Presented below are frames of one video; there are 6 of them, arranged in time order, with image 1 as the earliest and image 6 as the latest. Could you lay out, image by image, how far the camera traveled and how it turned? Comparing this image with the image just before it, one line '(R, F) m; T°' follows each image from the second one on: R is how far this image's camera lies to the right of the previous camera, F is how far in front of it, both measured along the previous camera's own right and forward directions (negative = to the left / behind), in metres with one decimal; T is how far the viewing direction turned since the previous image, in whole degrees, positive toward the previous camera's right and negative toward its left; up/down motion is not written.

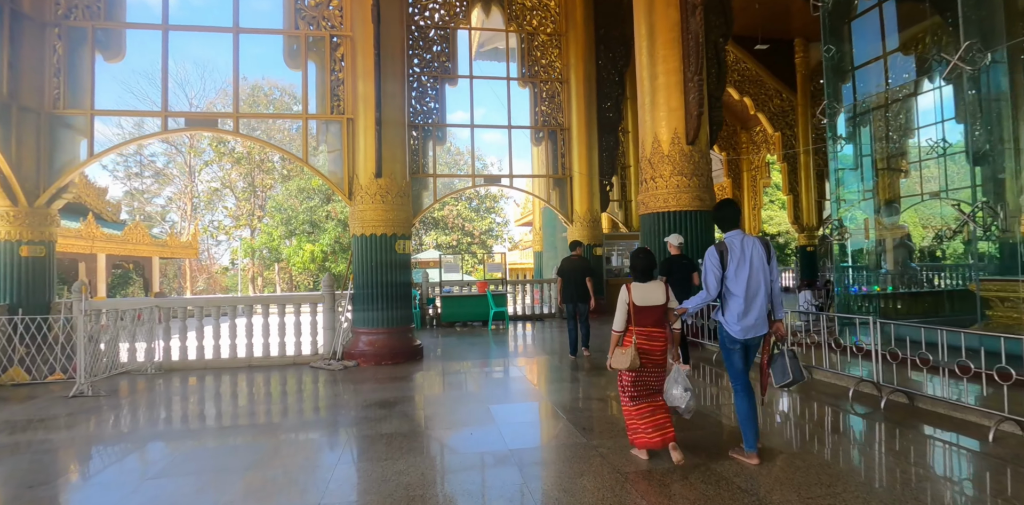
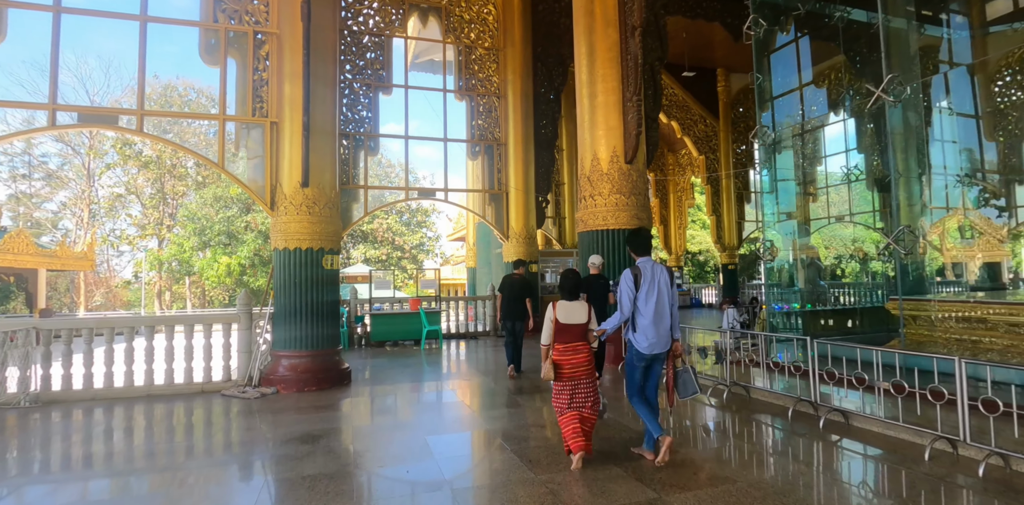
(-0.1, +0.2) m; +8°
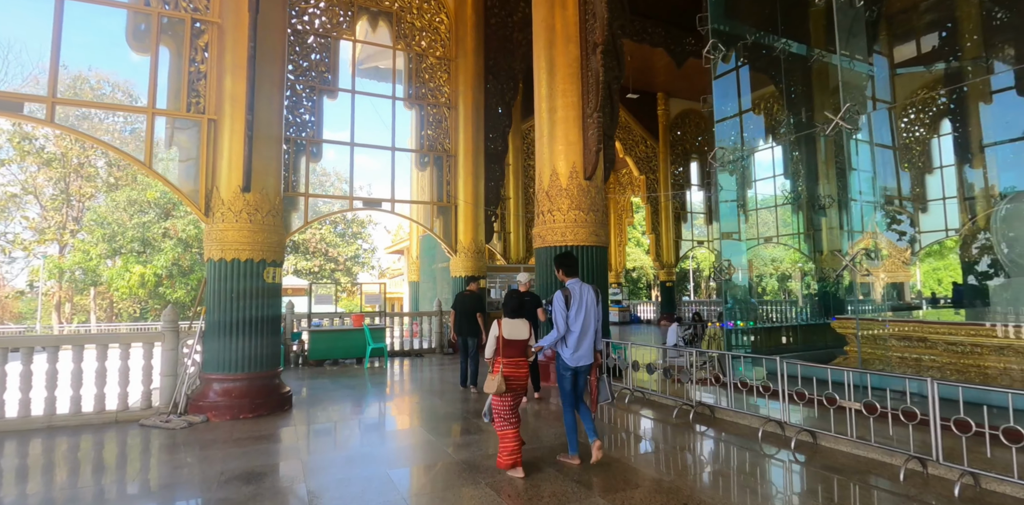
(-0.2, +0.2) m; +7°
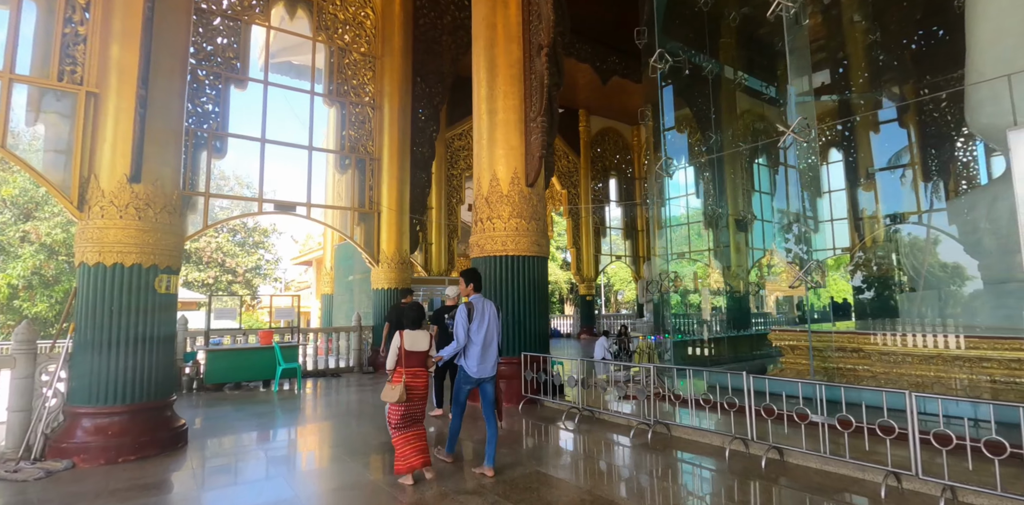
(-0.2, +0.4) m; +10°
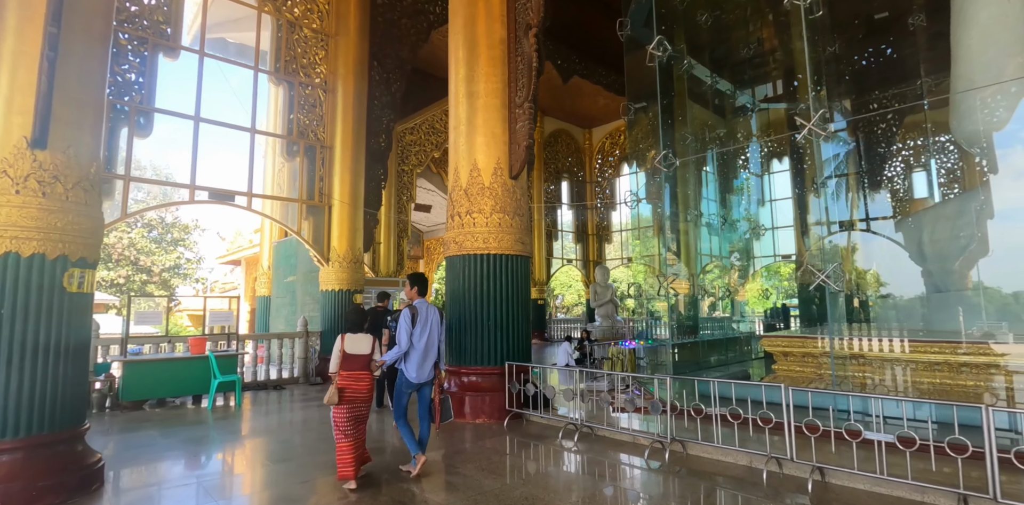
(-0.4, +0.5) m; +7°
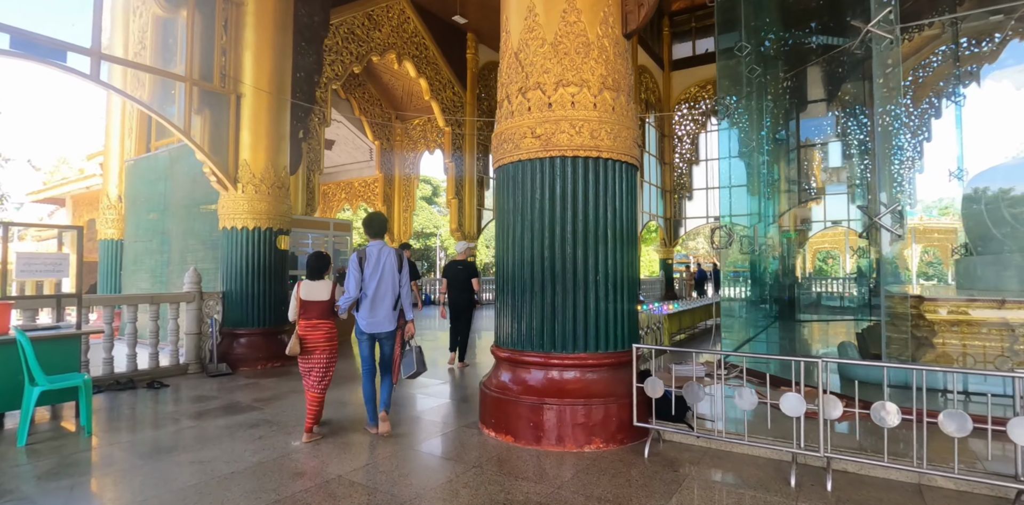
(-1.3, +2.2) m; +14°
